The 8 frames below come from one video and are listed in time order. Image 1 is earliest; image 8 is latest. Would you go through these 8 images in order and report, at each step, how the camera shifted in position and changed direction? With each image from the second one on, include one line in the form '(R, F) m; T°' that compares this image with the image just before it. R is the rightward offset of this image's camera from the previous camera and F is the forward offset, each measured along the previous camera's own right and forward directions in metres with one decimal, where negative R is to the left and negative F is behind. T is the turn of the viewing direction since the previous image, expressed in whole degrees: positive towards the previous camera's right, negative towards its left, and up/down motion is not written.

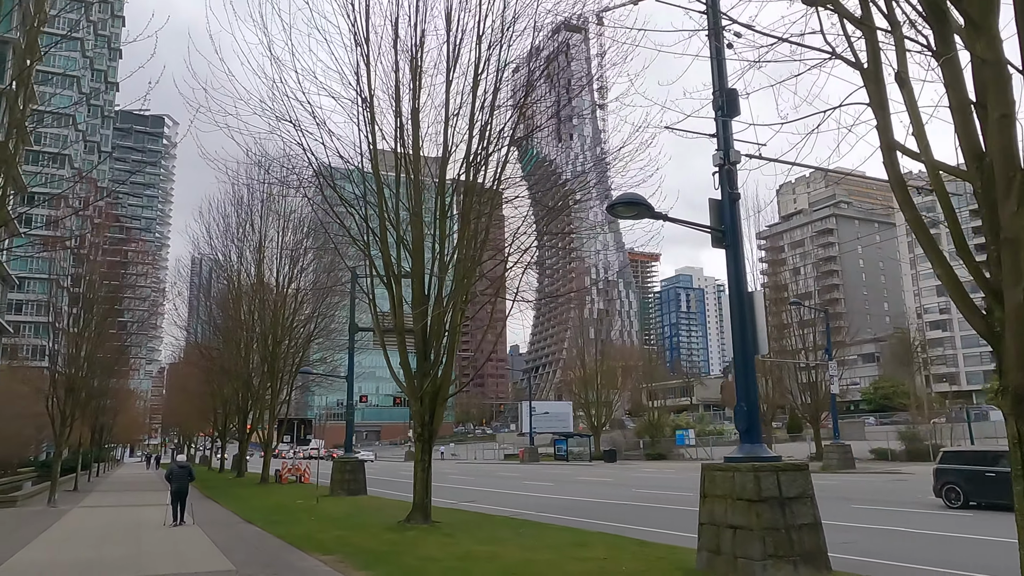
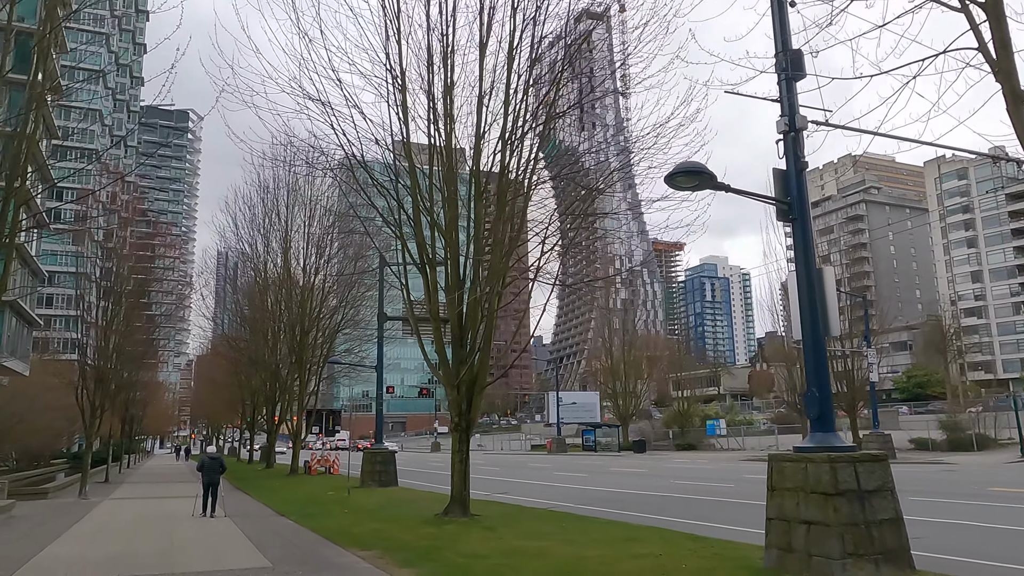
(-0.3, +0.5) m; -2°
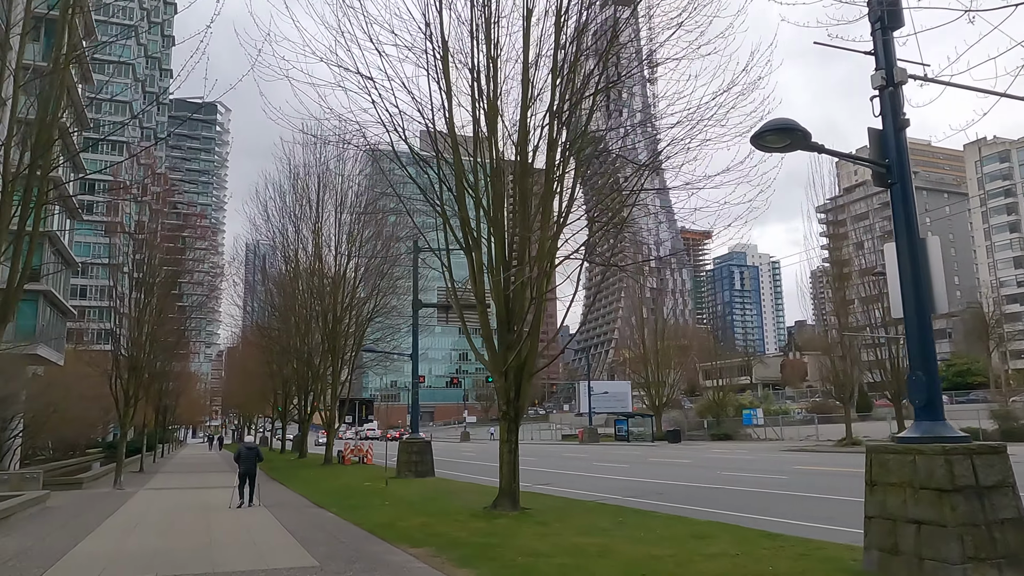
(-0.4, +0.7) m; -2°
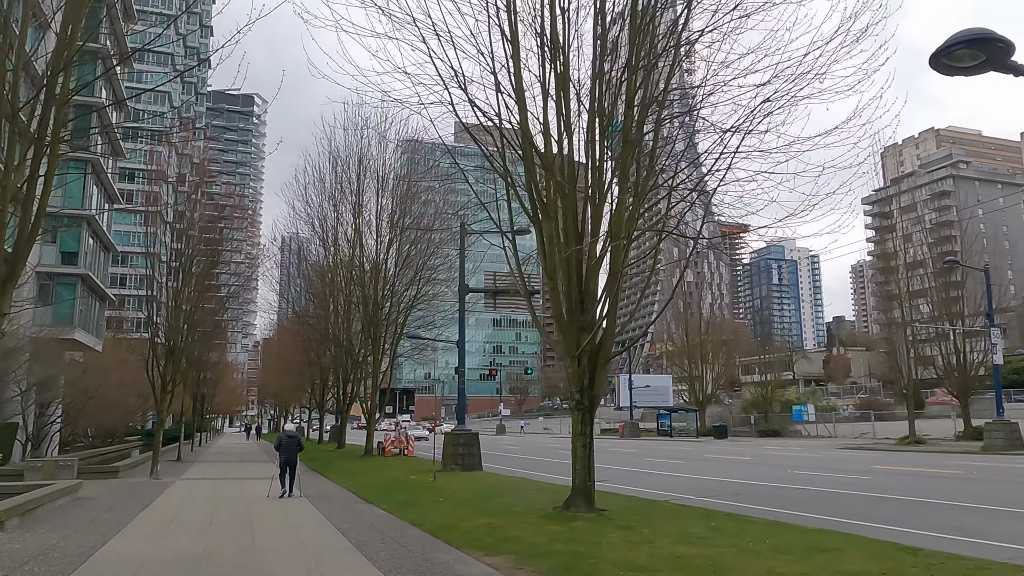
(-0.6, +1.2) m; -2°
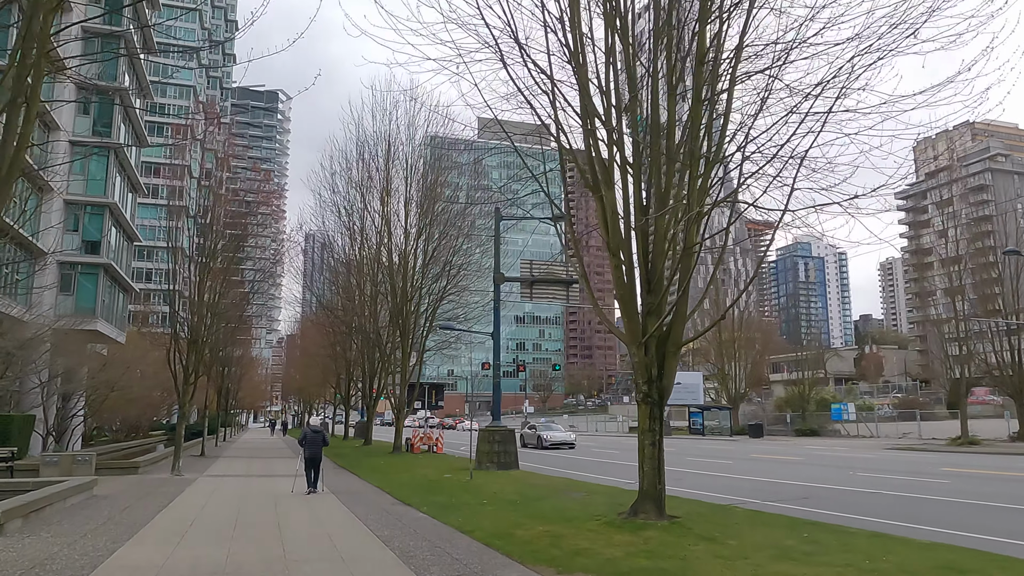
(-0.4, +1.1) m; -2°
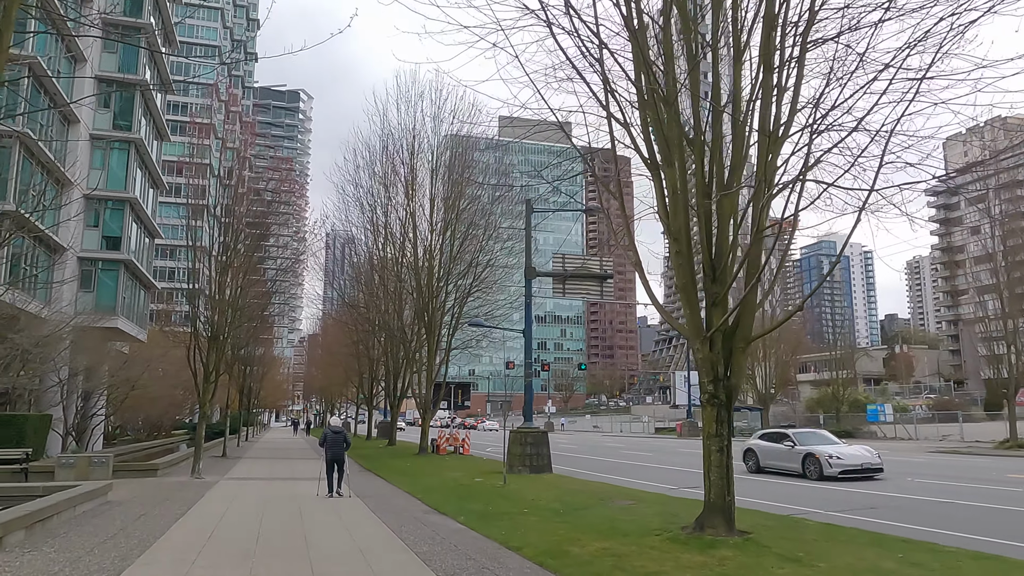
(-0.3, +0.9) m; -1°
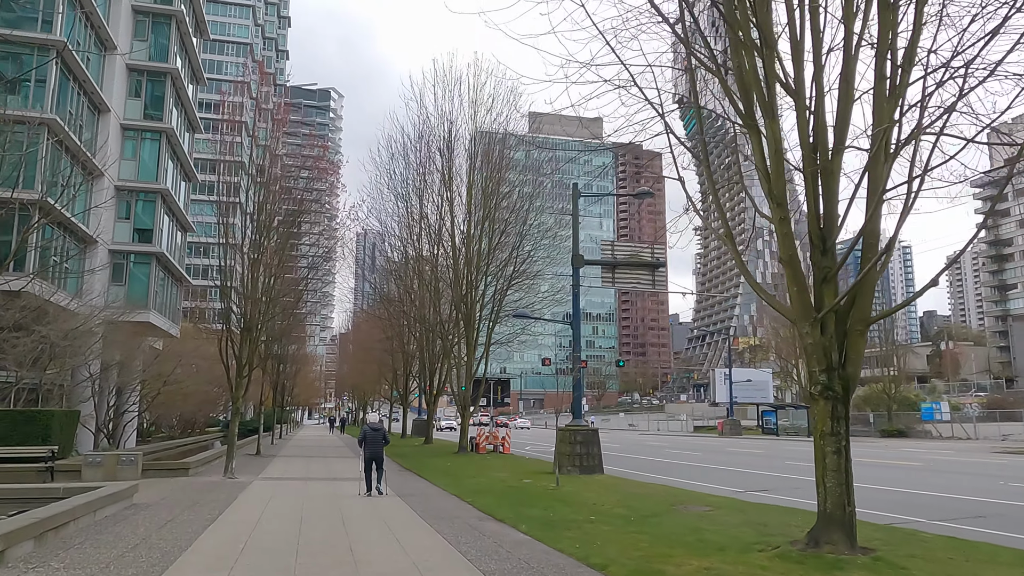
(-0.4, +1.1) m; -2°
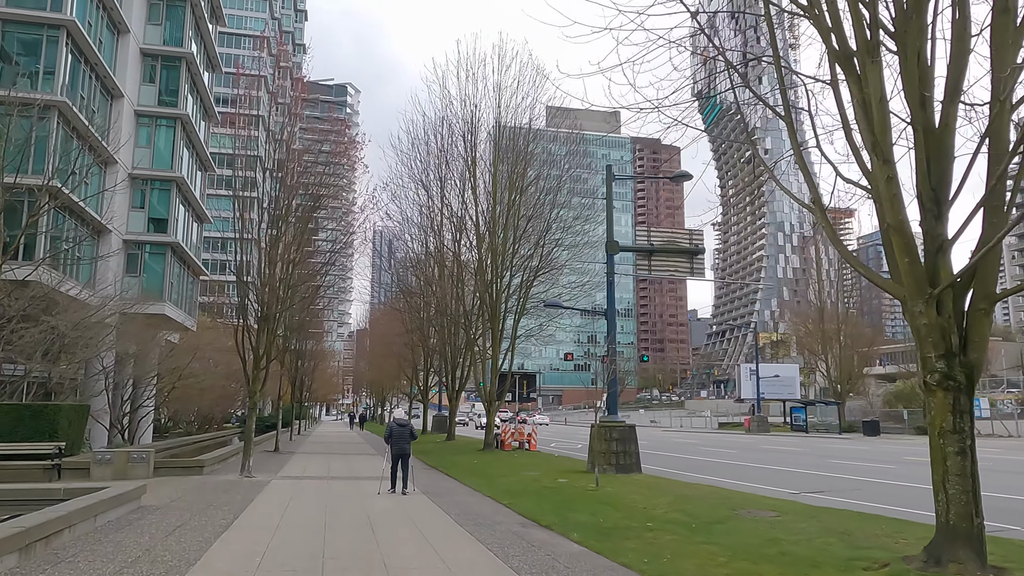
(-0.3, +1.0) m; -1°
